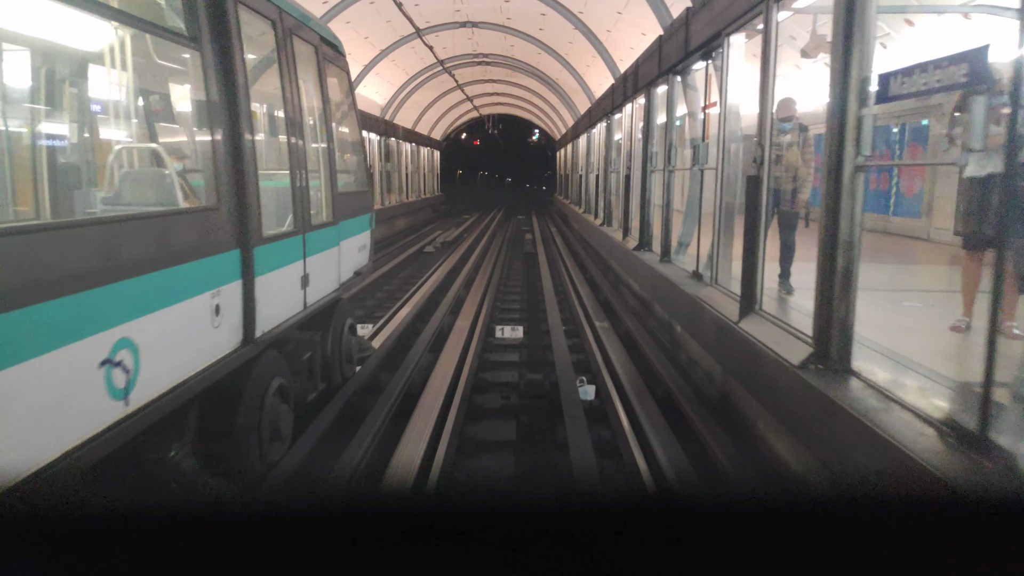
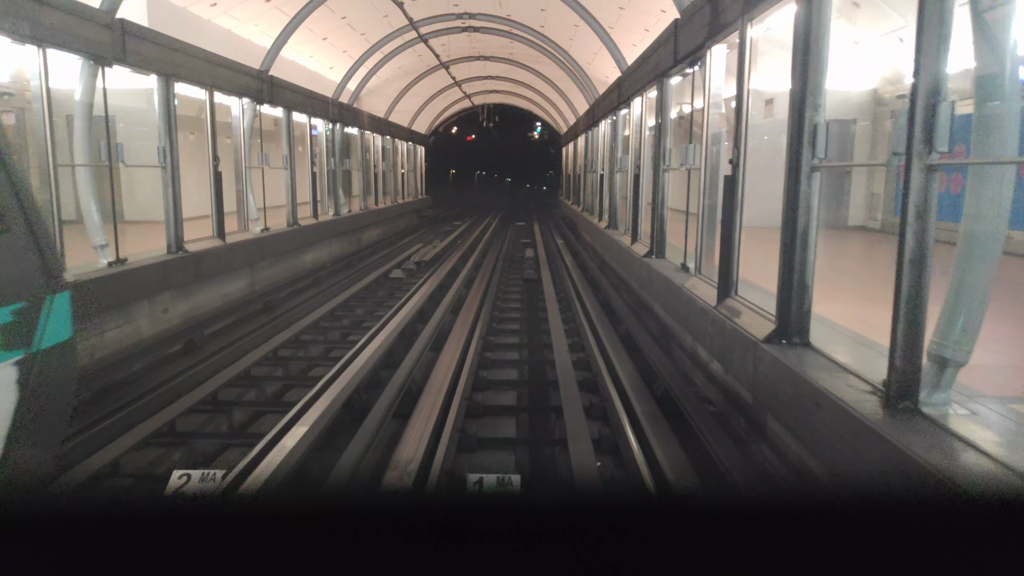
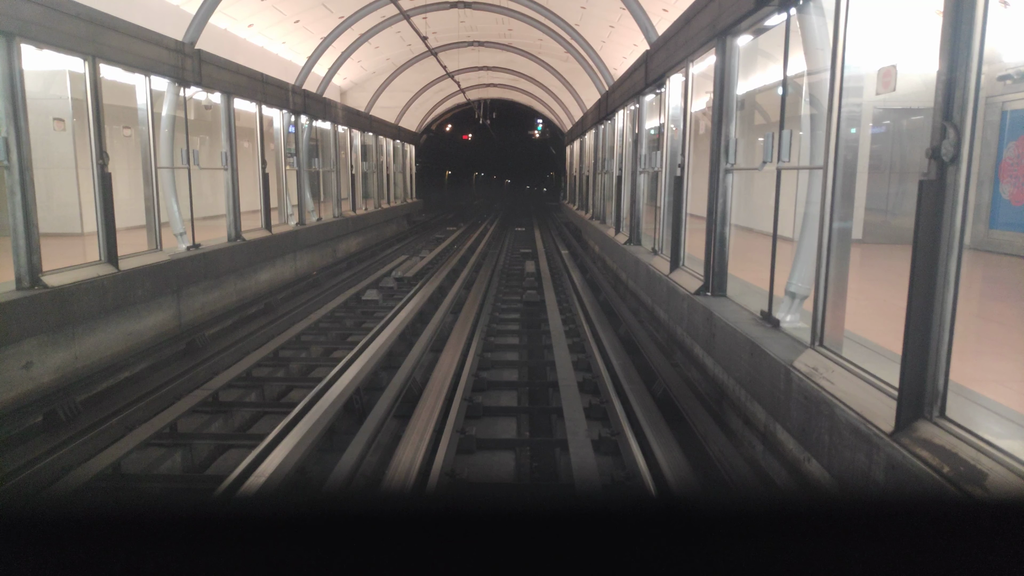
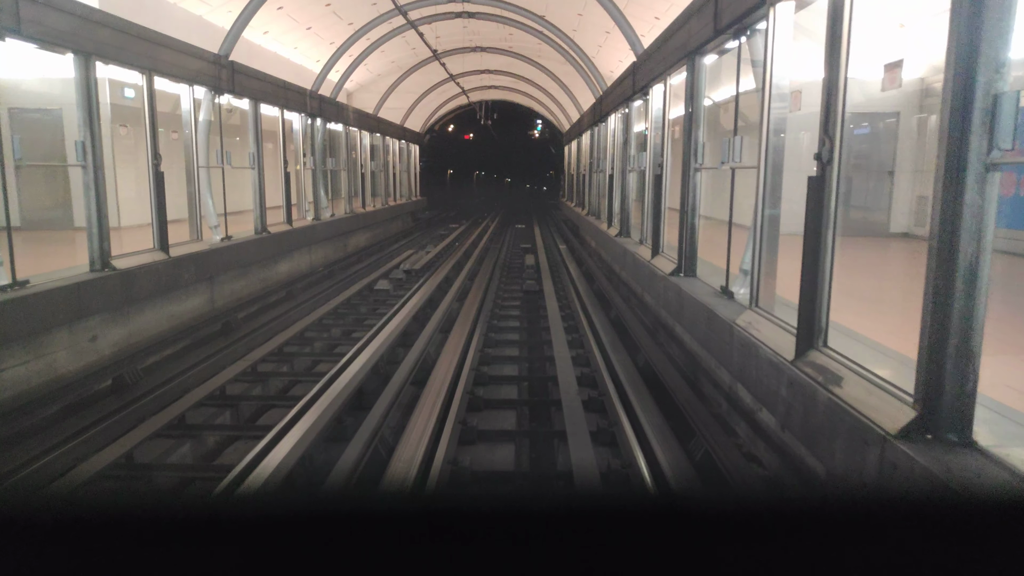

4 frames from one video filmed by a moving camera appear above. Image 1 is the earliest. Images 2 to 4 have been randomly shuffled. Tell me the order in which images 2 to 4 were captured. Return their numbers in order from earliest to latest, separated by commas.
2, 4, 3
